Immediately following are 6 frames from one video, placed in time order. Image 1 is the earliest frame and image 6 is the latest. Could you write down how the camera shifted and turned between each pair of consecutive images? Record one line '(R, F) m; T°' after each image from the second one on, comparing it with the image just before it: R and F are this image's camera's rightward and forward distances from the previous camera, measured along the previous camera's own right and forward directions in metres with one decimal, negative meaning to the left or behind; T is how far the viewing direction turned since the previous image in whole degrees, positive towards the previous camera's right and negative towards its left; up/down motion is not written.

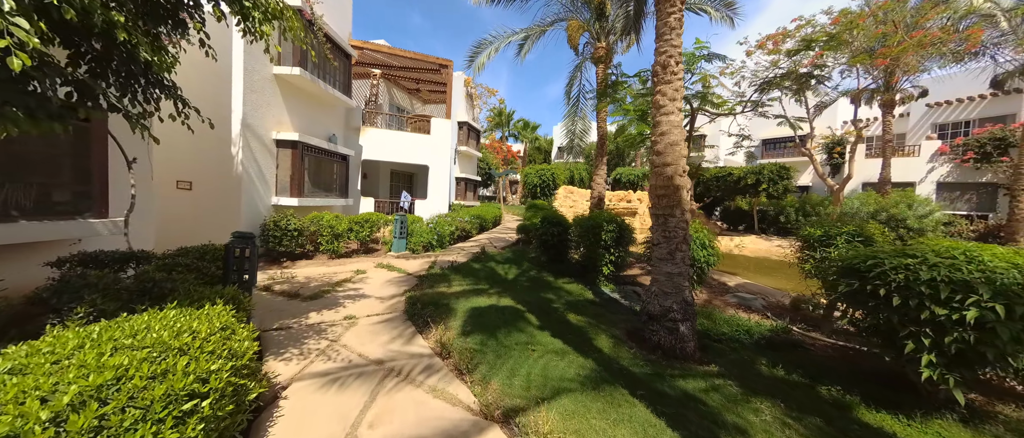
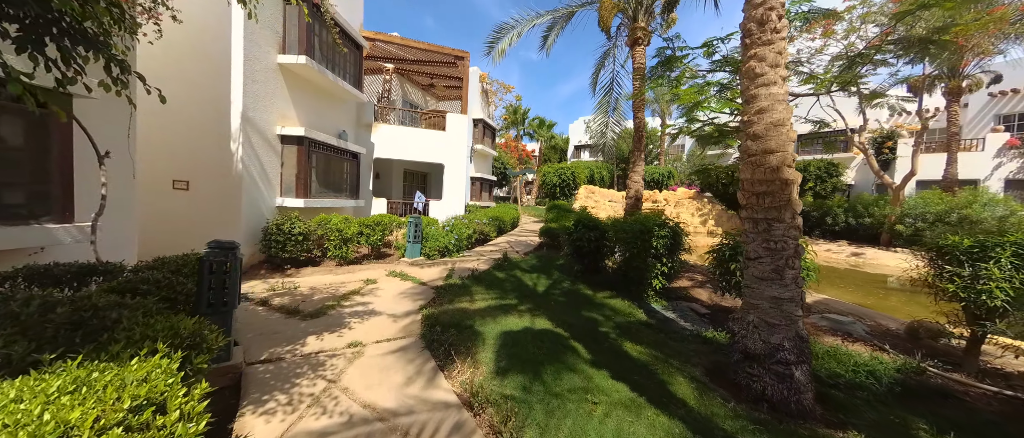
(-0.4, +0.9) m; -2°
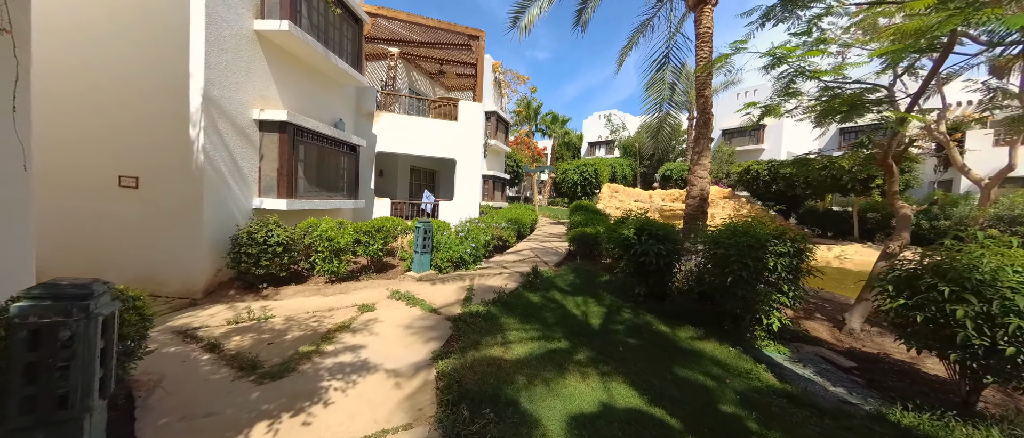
(-0.5, +1.6) m; -1°
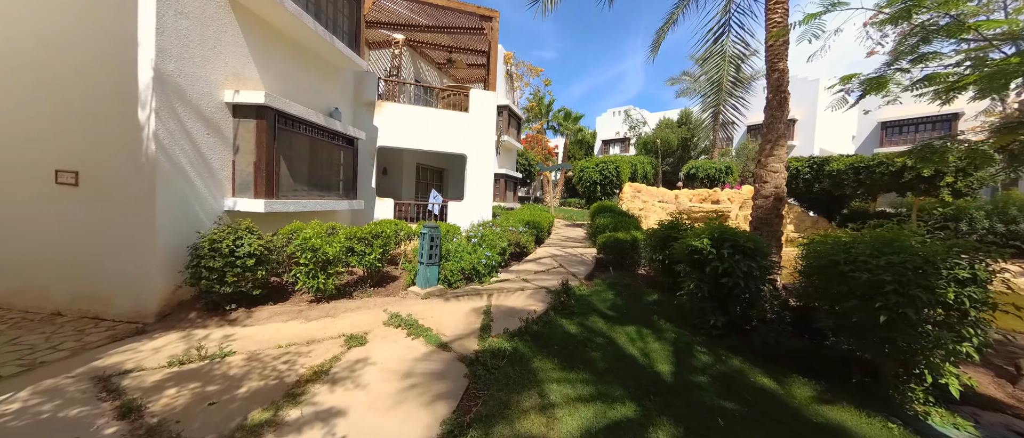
(-0.3, +1.2) m; -1°
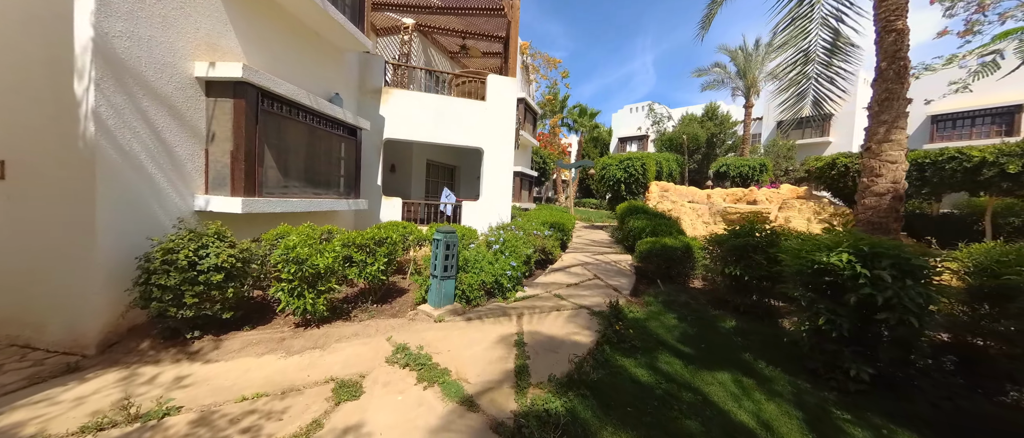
(-0.4, +1.0) m; -1°
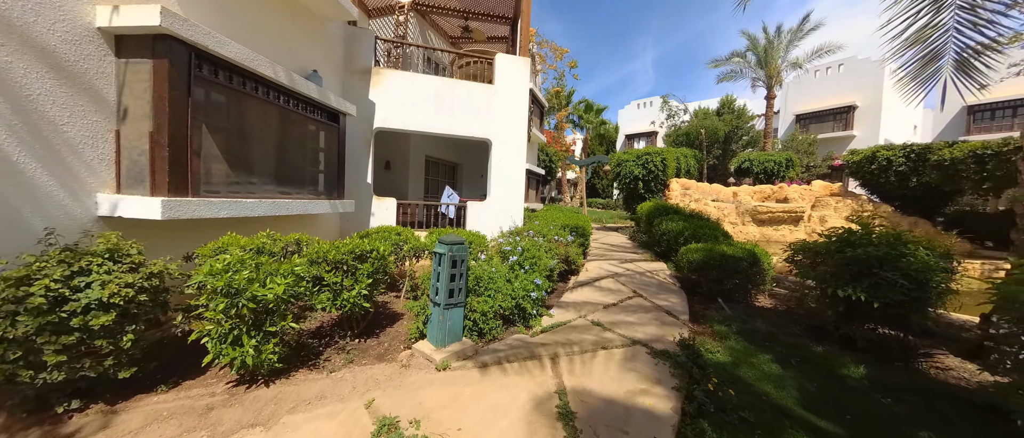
(-0.3, +1.2) m; 0°
